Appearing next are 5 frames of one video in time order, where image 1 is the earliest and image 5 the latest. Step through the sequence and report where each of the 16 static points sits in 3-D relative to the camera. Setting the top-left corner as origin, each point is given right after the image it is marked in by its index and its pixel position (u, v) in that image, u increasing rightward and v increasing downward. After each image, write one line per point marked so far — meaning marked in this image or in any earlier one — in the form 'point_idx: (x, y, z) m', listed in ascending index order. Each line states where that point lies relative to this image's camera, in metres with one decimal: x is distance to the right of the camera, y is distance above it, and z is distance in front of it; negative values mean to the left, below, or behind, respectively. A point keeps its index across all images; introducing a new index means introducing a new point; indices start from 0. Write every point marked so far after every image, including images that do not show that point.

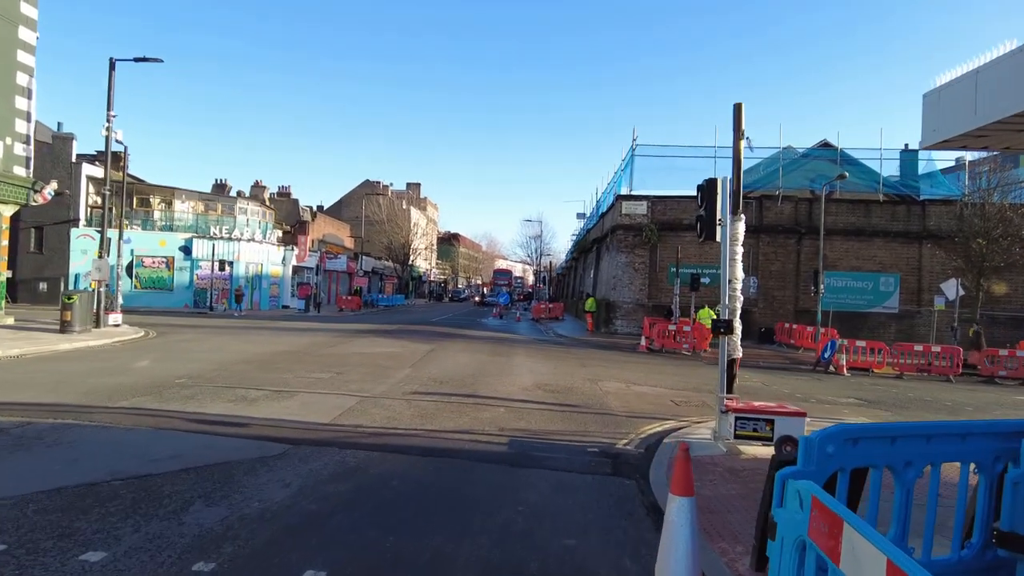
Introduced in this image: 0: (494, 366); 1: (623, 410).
0: (-0.5, -1.8, +15.3) m
1: (+1.8, -2.0, +10.7) m
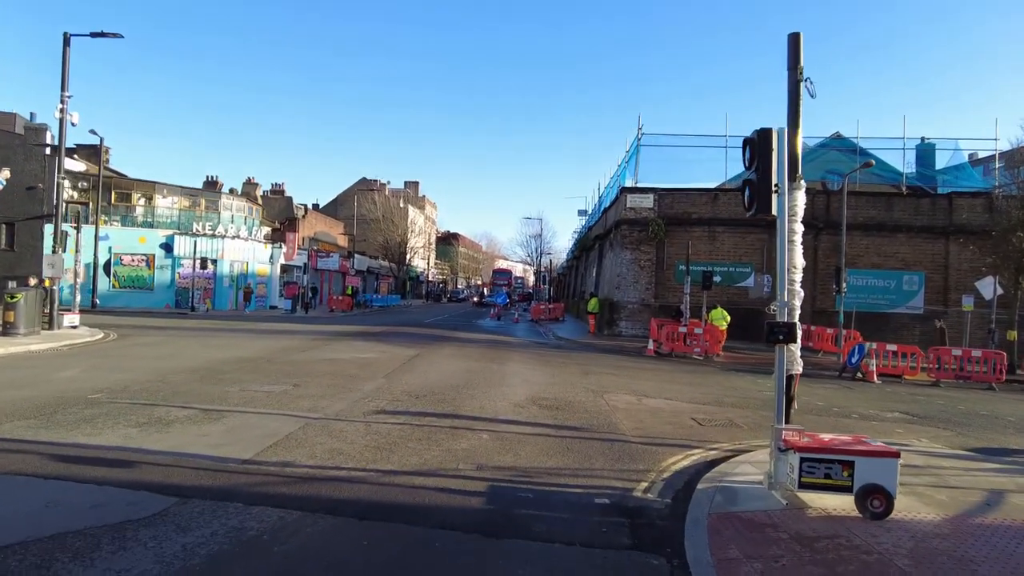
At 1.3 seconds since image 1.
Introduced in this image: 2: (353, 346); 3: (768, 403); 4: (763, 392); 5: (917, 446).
0: (-0.6, -1.7, +13.3) m
1: (+1.6, -1.9, +8.6) m
2: (-4.4, -1.6, +18.2) m
3: (+5.0, -2.2, +12.8) m
4: (+5.4, -2.3, +14.4) m
5: (+5.2, -2.1, +8.5) m
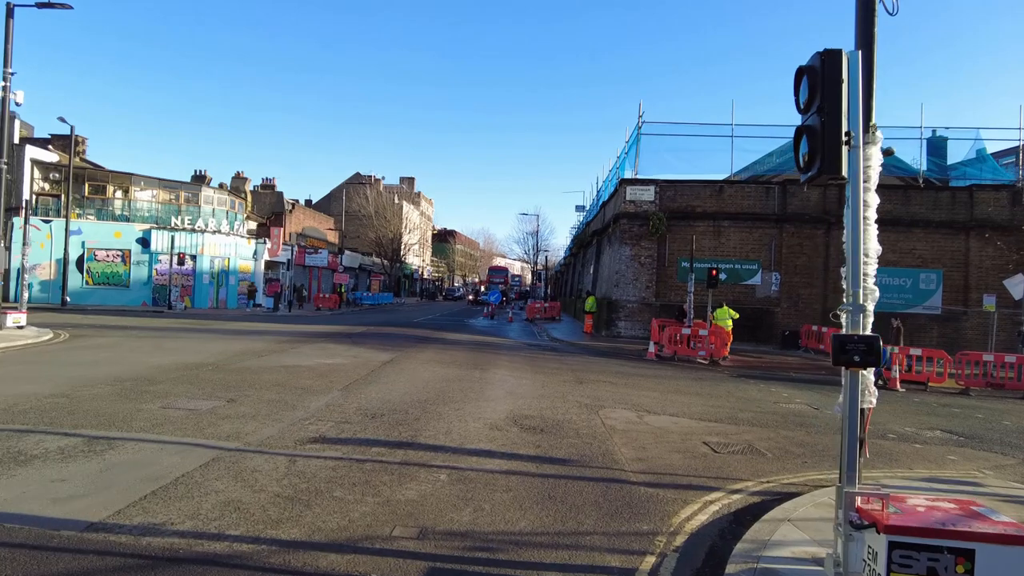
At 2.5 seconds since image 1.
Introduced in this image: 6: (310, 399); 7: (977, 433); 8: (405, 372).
0: (-0.9, -1.7, +11.5) m
1: (+1.3, -1.9, +6.9) m
2: (-4.7, -1.5, +16.4) m
3: (+4.6, -2.2, +11.1) m
4: (+5.1, -2.2, +12.6) m
5: (+4.9, -2.0, +6.8) m
6: (-2.9, -1.6, +9.5) m
7: (+7.7, -2.4, +11.0) m
8: (-2.1, -1.6, +13.0) m
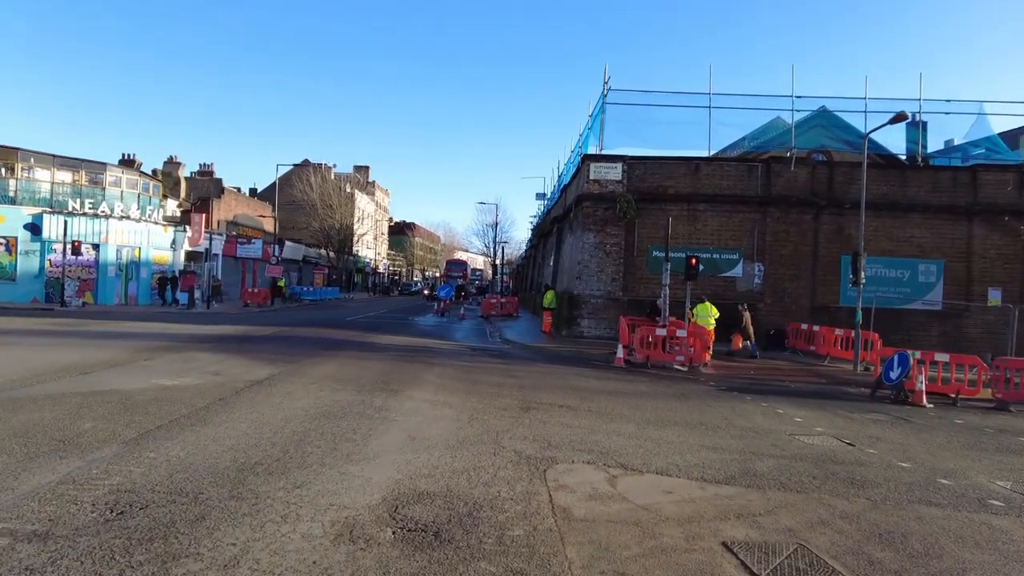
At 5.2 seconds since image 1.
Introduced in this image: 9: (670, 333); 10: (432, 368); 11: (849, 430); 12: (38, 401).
0: (-2.0, -1.6, +7.6) m
1: (+0.5, -1.8, +3.1) m
2: (-6.0, -1.4, +12.3) m
3: (+3.6, -2.1, +7.4) m
4: (+4.0, -2.1, +9.0) m
5: (+4.1, -2.0, +3.2) m
6: (-3.9, -1.5, +5.4) m
7: (+6.7, -2.3, +7.5) m
8: (-3.3, -1.5, +9.0) m
9: (+4.1, -1.2, +17.2) m
10: (-1.7, -1.7, +13.8) m
11: (+5.3, -2.2, +10.3) m
12: (-5.7, -1.4, +8.1) m
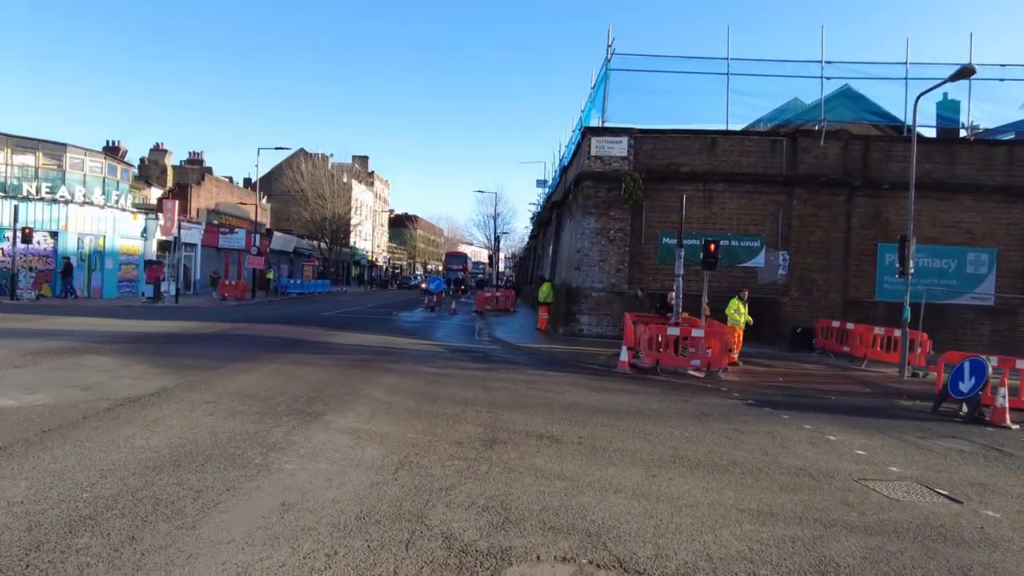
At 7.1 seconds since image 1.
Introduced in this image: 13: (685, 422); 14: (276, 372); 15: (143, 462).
0: (-2.5, -1.4, +4.9) m
1: (0.0, -1.7, +0.3) m
2: (-6.4, -1.2, +9.6) m
3: (+3.1, -1.9, +4.6) m
4: (+3.5, -2.0, +6.2) m
5: (+3.6, -1.9, +0.4) m
6: (-4.4, -1.4, +2.7) m
7: (+6.2, -2.1, +4.7) m
8: (-3.7, -1.4, +6.3) m
9: (+3.7, -1.0, +14.4) m
10: (-2.1, -1.5, +11.0) m
11: (+4.8, -2.1, +7.5) m
12: (-6.2, -1.2, +5.4) m
13: (+2.4, -1.8, +9.1) m
14: (-3.7, -1.3, +10.4) m
15: (-3.0, -1.4, +5.5) m
